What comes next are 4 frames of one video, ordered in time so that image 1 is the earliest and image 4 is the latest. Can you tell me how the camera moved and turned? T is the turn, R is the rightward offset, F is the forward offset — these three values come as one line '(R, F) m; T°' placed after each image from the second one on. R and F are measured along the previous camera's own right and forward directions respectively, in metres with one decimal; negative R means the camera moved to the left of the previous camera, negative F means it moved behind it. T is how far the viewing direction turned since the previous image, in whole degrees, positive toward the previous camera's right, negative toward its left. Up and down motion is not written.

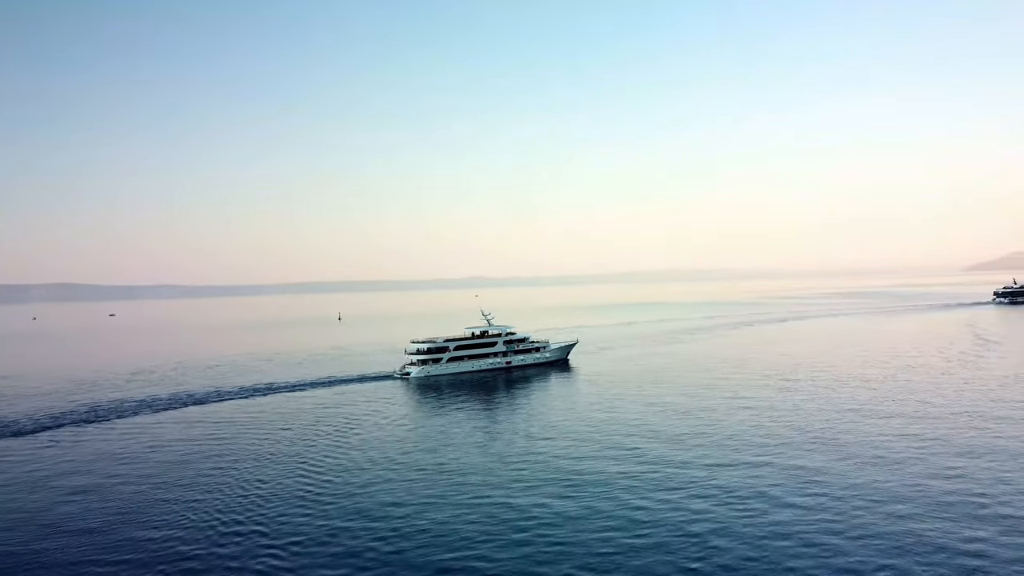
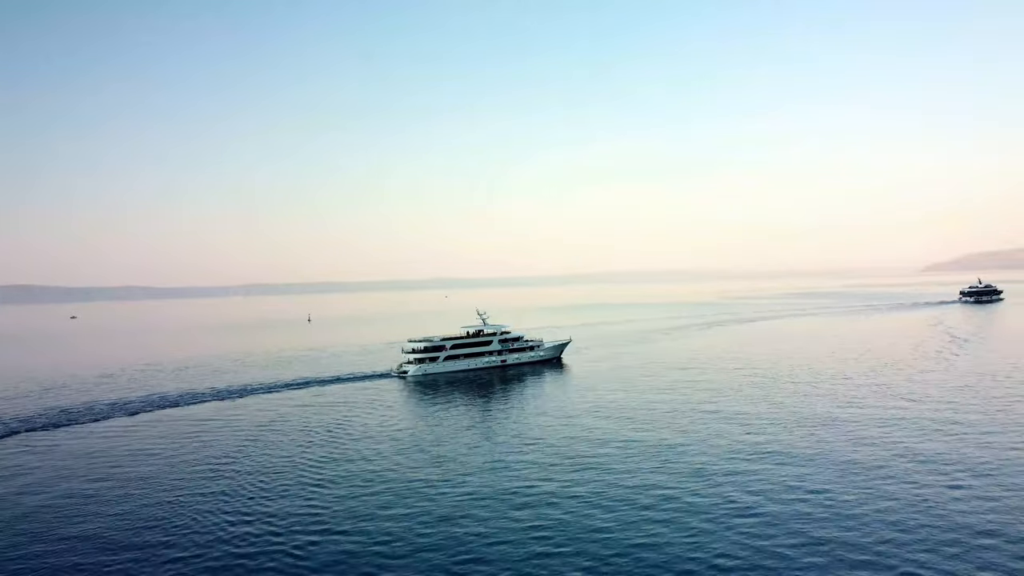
(-0.6, -0.4) m; +2°
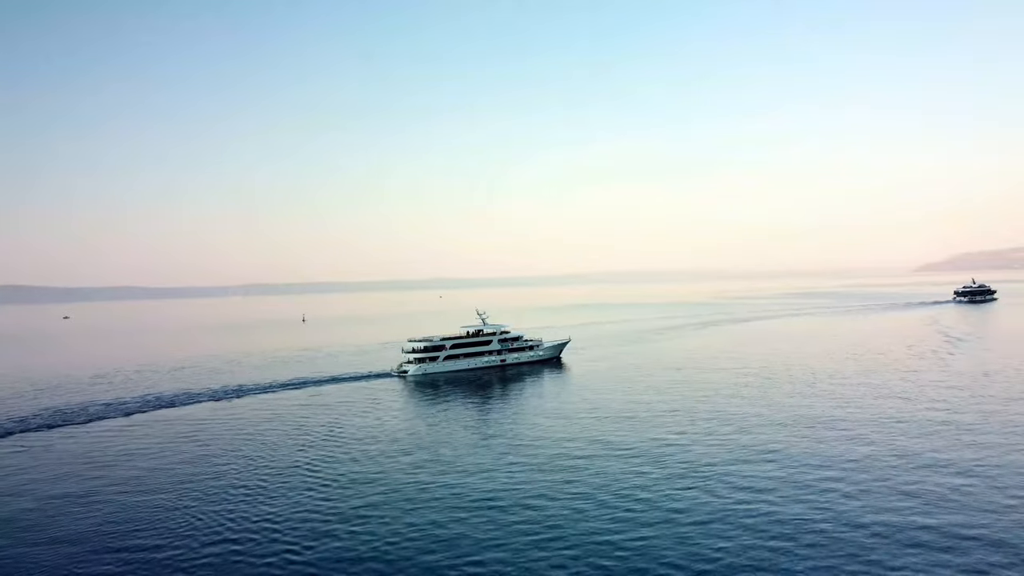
(-0.1, -0.1) m; 0°
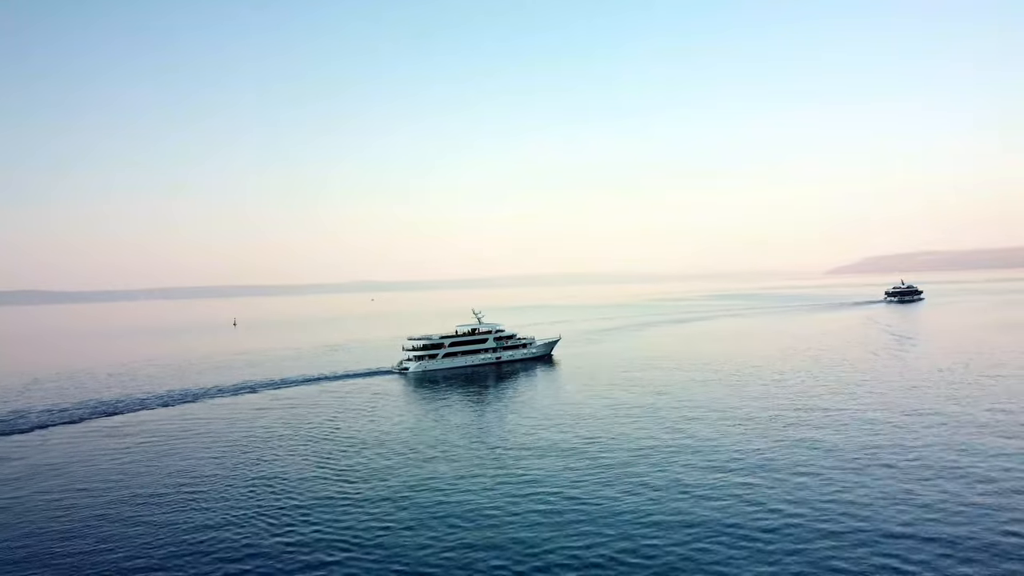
(-1.5, -0.9) m; +4°
